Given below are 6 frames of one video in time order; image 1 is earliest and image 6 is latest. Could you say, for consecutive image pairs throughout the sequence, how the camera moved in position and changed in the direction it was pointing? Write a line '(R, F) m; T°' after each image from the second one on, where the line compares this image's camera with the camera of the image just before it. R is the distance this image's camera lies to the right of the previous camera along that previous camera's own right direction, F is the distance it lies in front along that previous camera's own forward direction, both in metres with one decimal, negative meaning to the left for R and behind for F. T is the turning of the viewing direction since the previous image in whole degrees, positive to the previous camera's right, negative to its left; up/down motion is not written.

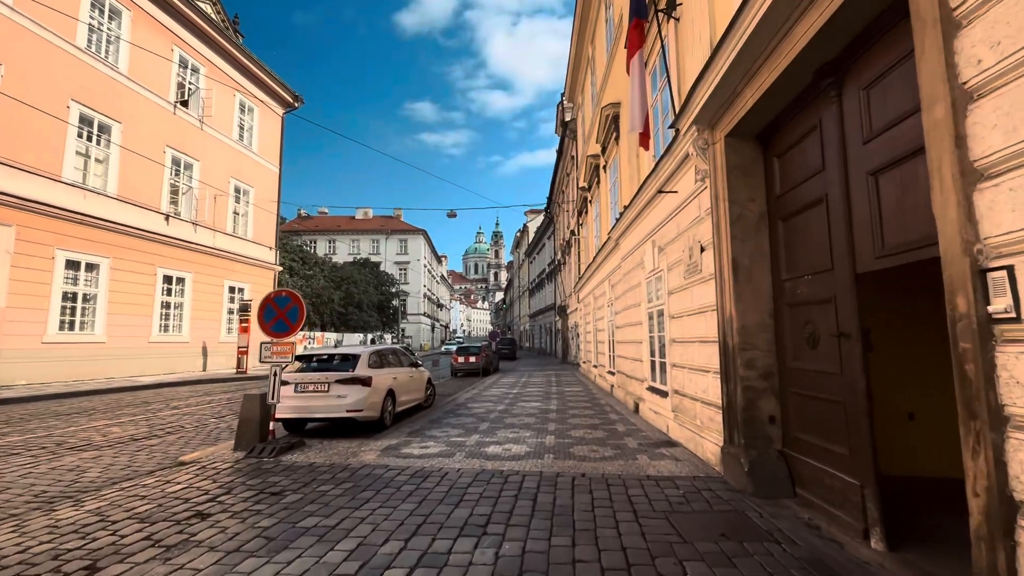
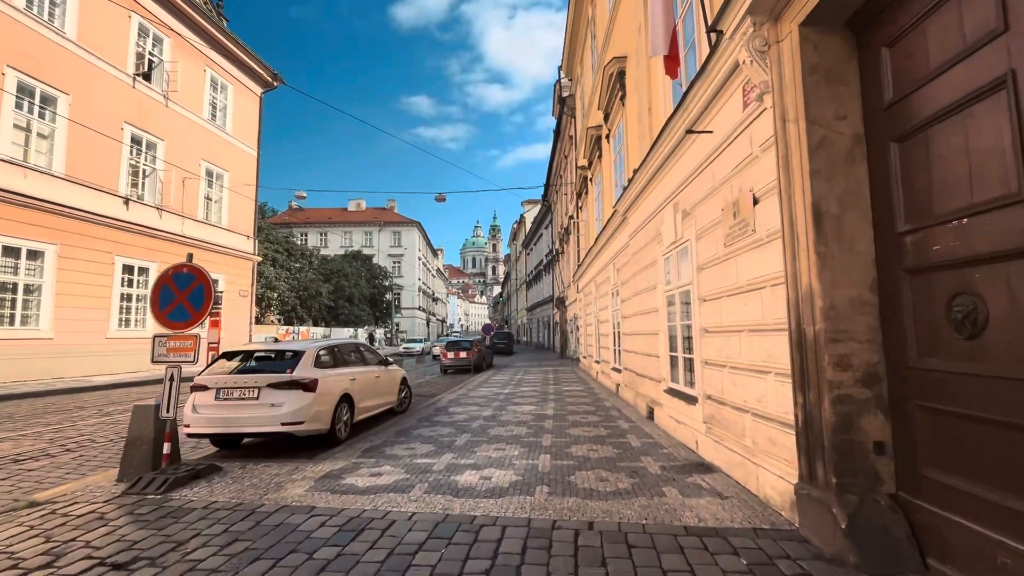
(+0.2, +1.9) m; 0°
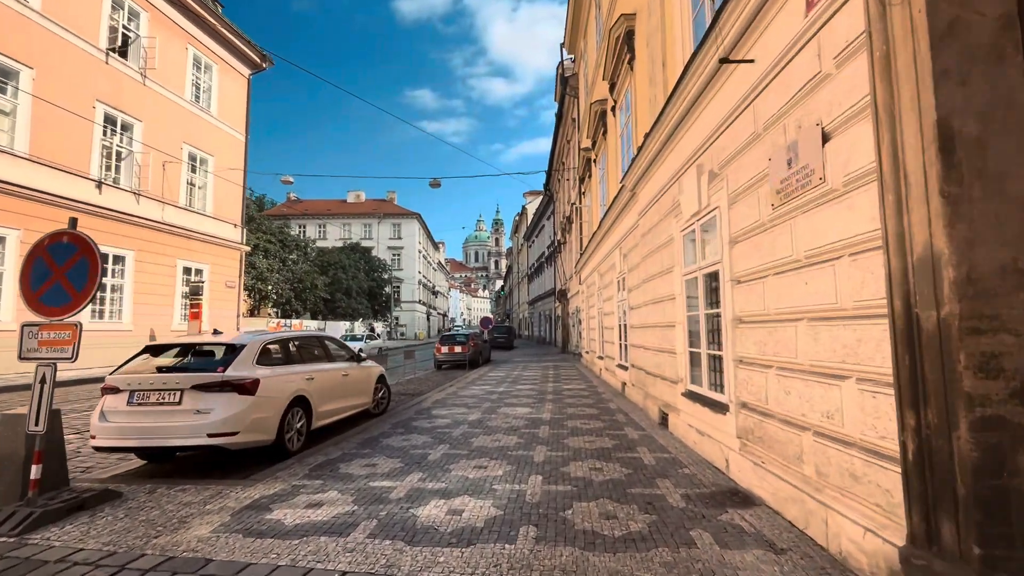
(+0.2, +1.3) m; 0°
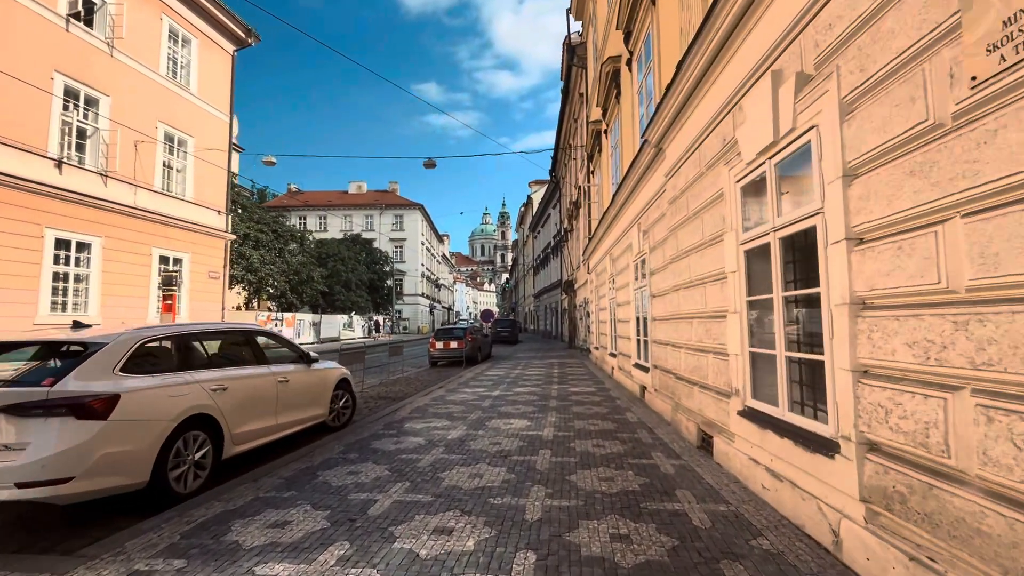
(+0.2, +1.9) m; -1°
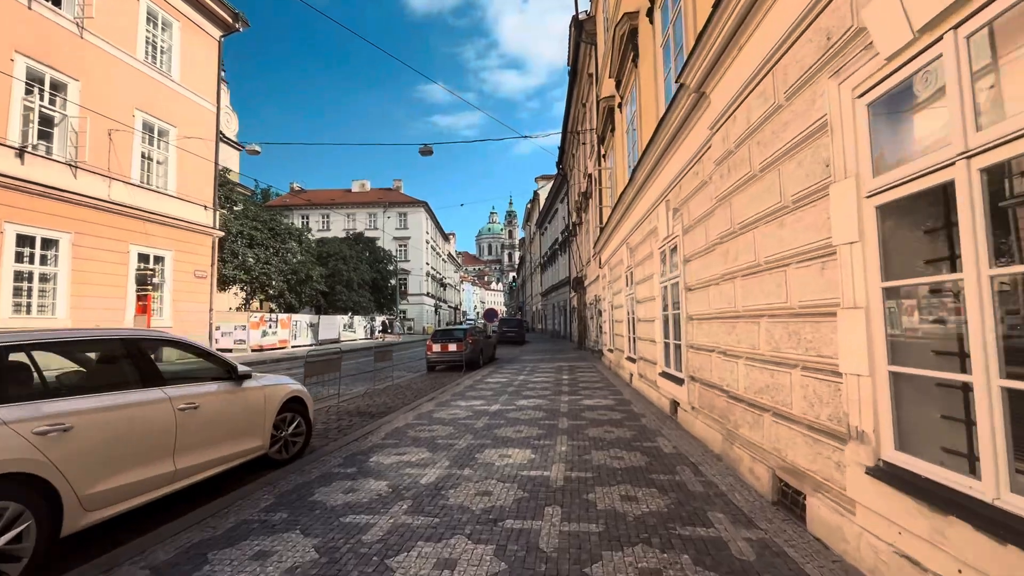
(+0.1, +1.7) m; -1°
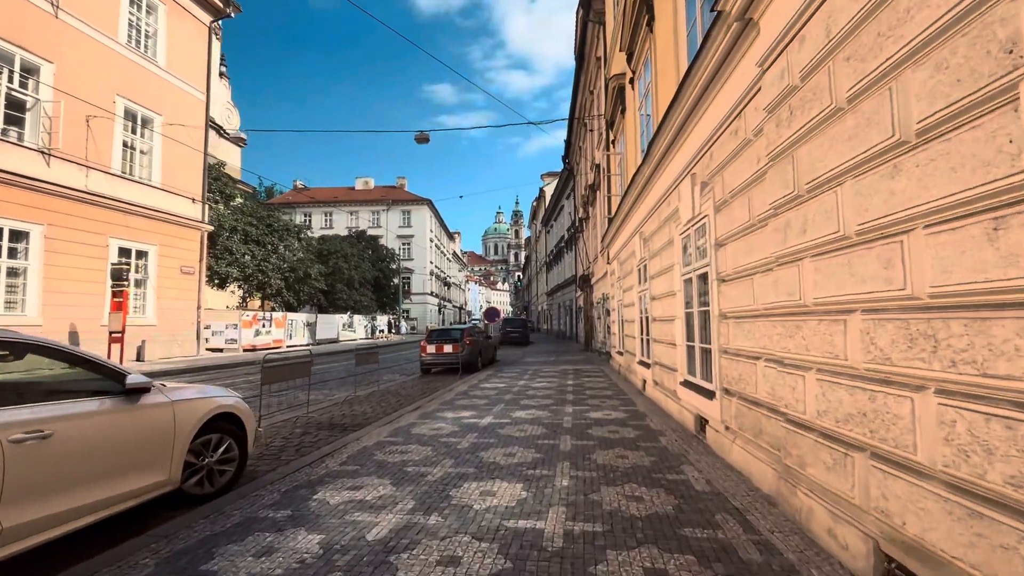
(+0.2, +1.3) m; -1°
